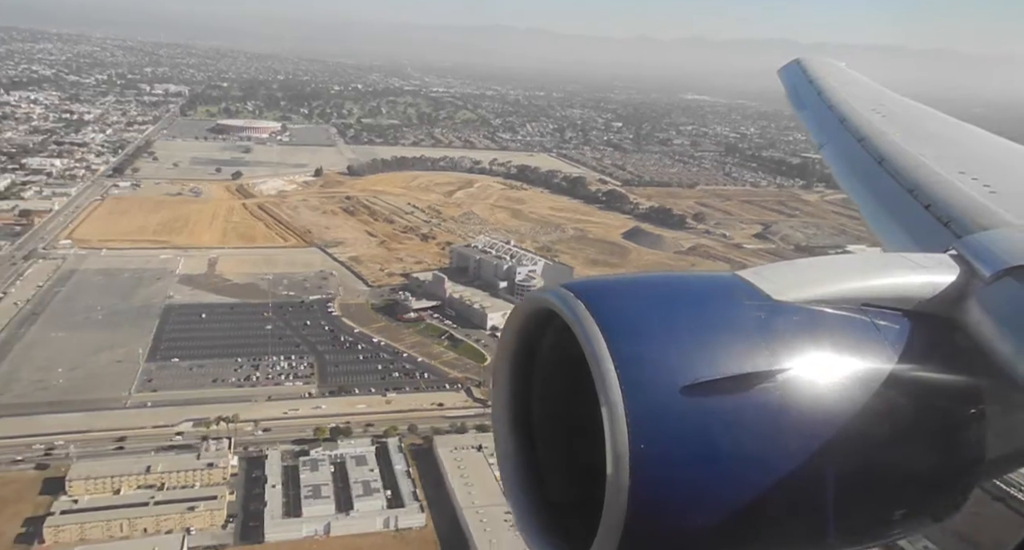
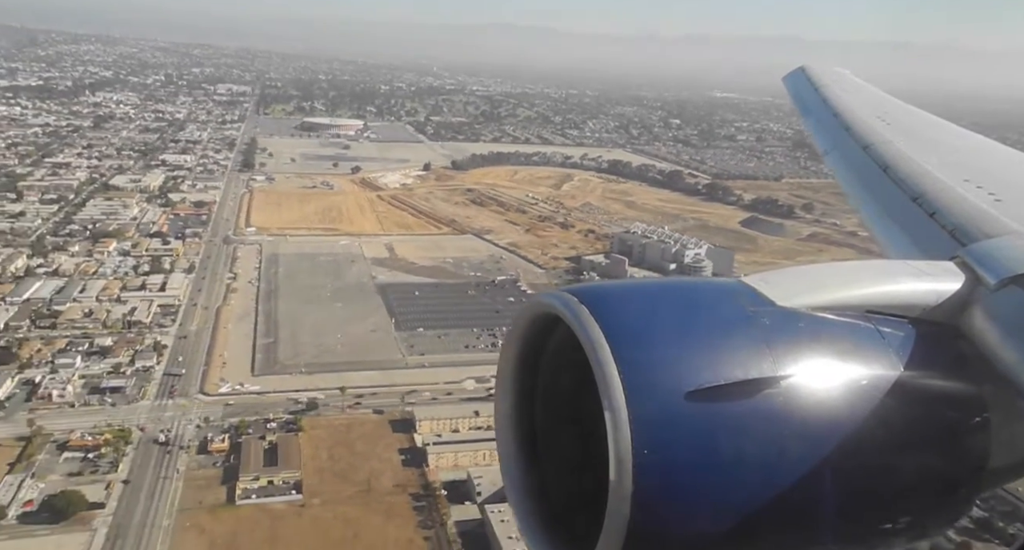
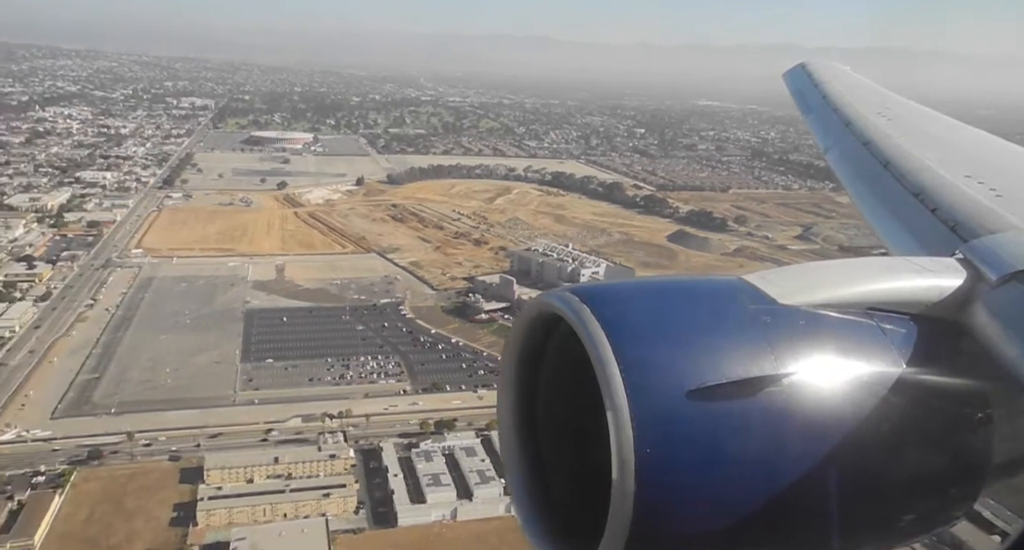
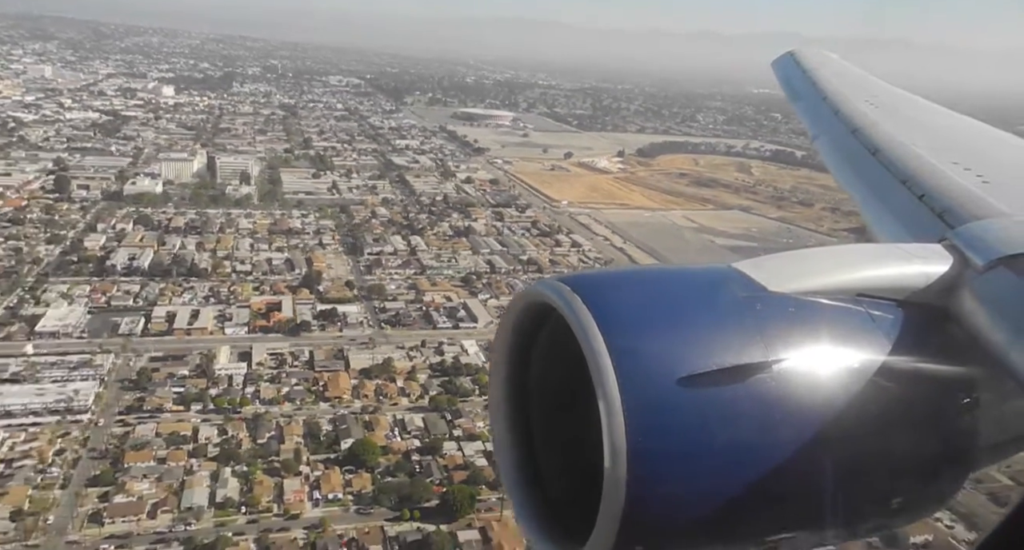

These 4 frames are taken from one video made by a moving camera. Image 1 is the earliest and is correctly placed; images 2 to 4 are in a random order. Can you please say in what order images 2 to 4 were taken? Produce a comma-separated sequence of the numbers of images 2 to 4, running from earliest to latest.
3, 2, 4
